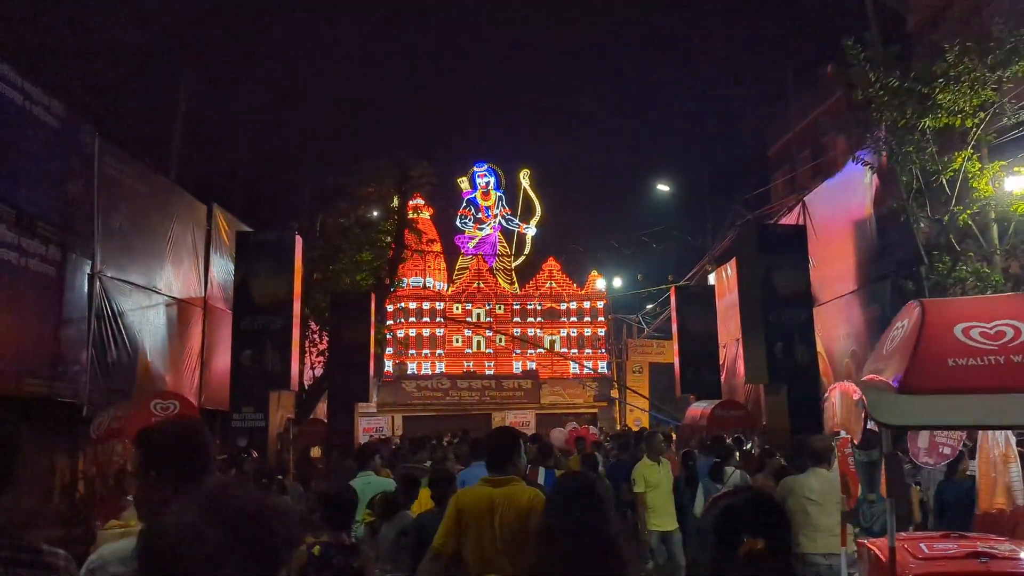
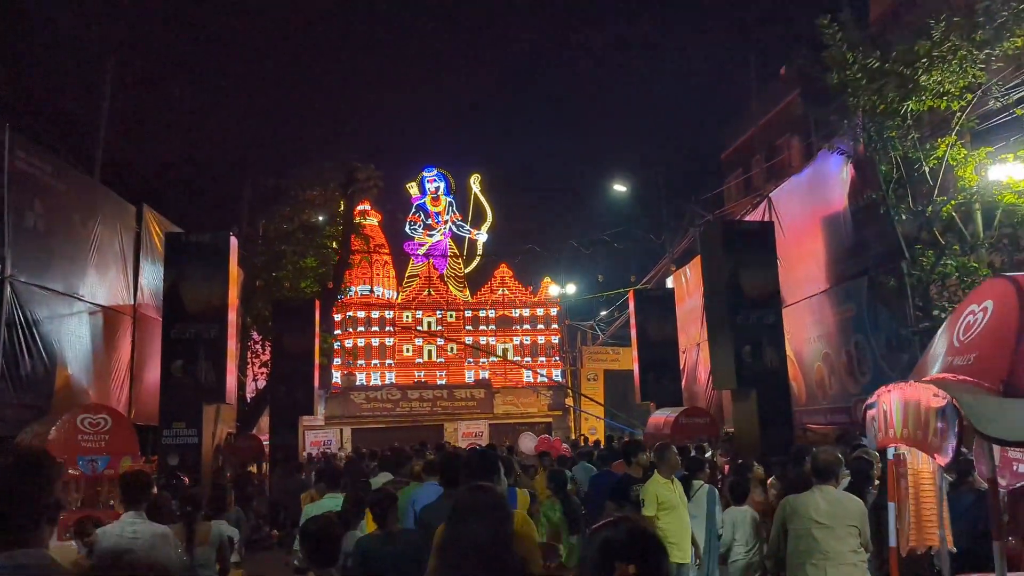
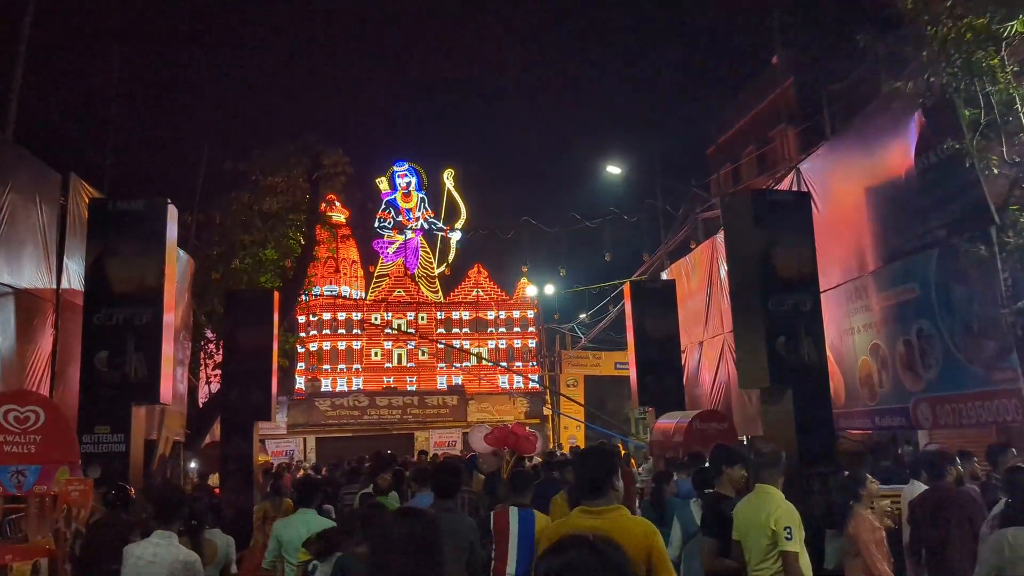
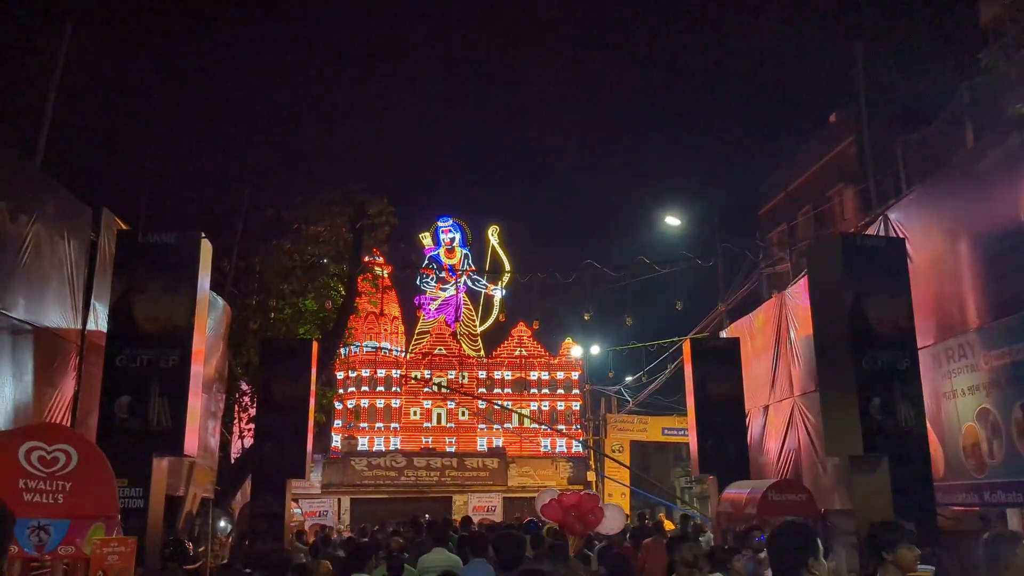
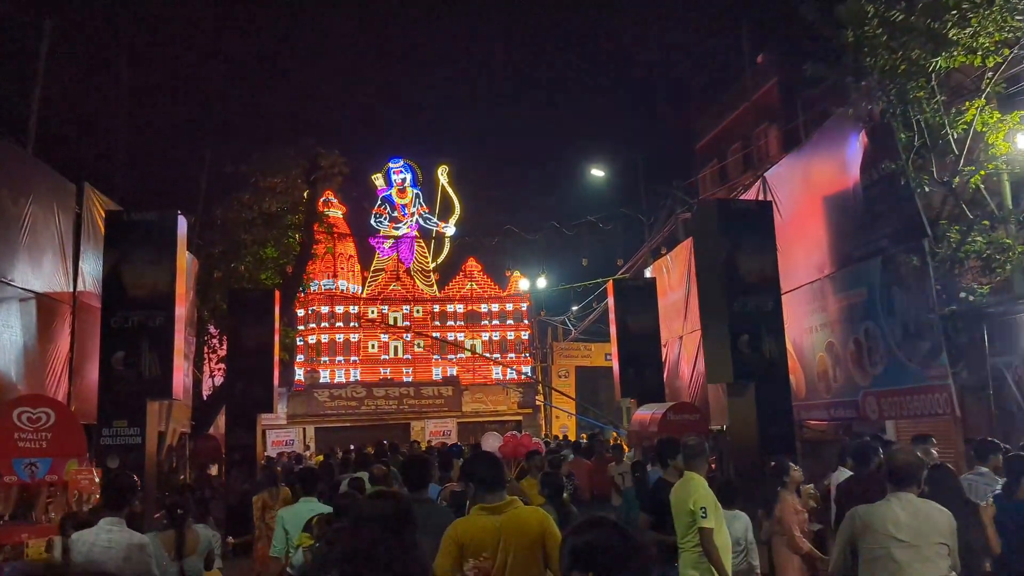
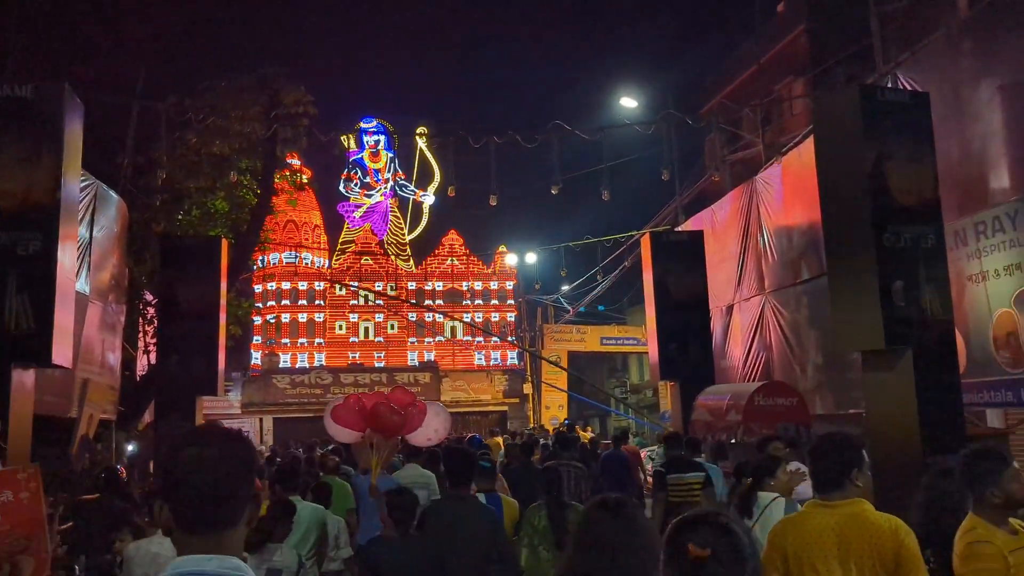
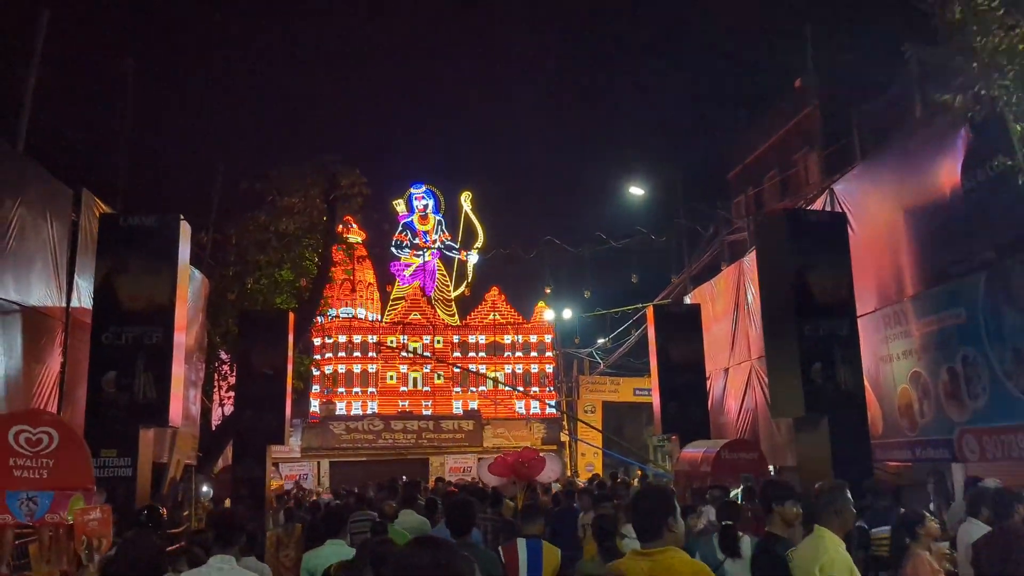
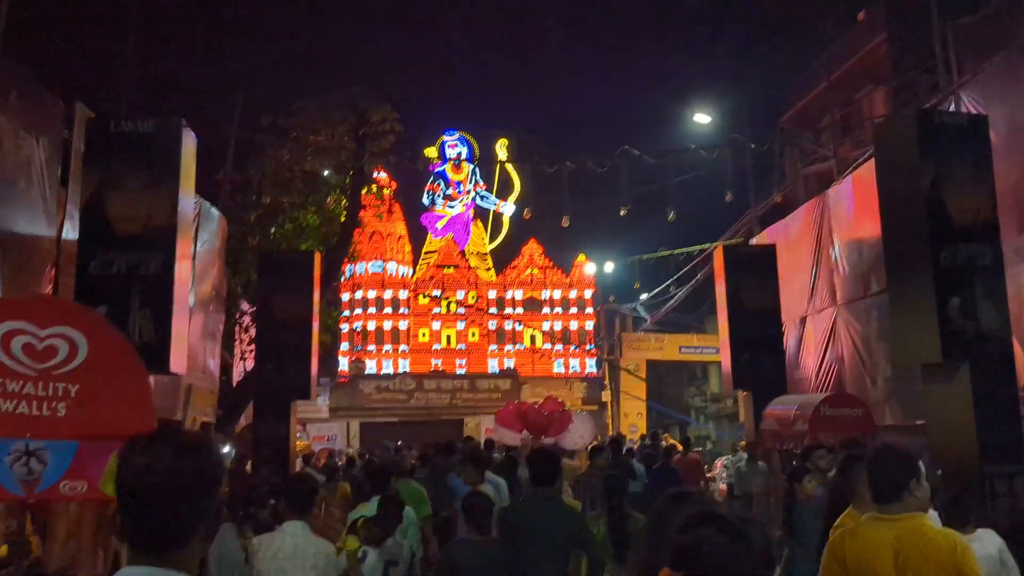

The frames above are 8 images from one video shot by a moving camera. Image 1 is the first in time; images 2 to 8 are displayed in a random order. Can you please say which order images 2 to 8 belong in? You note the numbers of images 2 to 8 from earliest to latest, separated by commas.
2, 5, 3, 7, 4, 8, 6
